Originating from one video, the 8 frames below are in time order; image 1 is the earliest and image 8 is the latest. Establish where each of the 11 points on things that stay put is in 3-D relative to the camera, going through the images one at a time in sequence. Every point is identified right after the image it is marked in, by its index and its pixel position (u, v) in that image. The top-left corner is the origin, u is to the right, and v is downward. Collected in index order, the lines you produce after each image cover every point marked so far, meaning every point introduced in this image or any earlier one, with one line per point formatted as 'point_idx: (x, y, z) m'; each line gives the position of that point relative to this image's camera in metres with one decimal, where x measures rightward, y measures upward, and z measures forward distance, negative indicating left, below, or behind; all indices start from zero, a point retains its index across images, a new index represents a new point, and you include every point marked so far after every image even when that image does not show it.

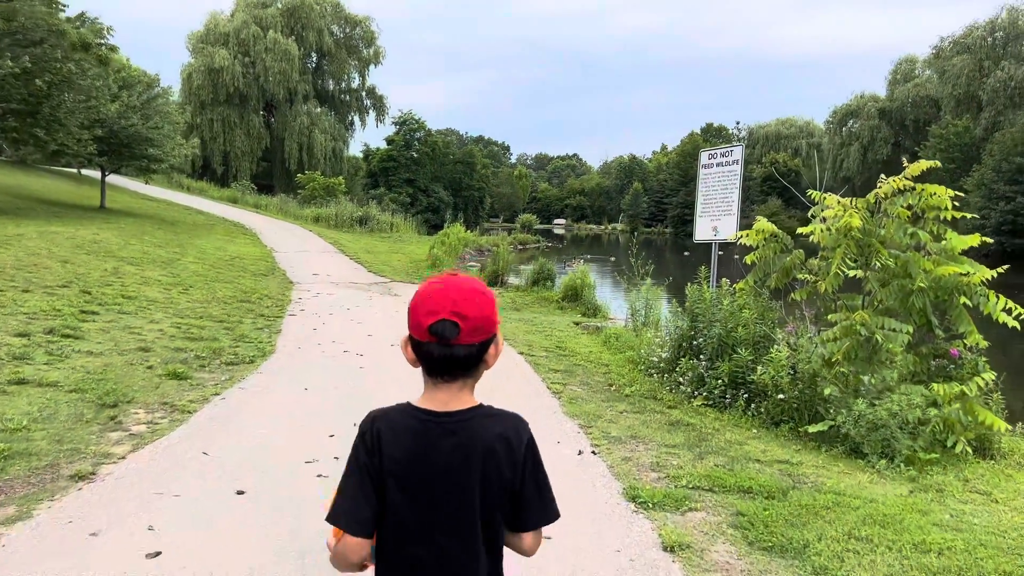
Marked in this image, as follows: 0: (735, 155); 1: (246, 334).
0: (+1.3, +0.8, +4.9) m
1: (-2.3, -0.4, +6.9) m
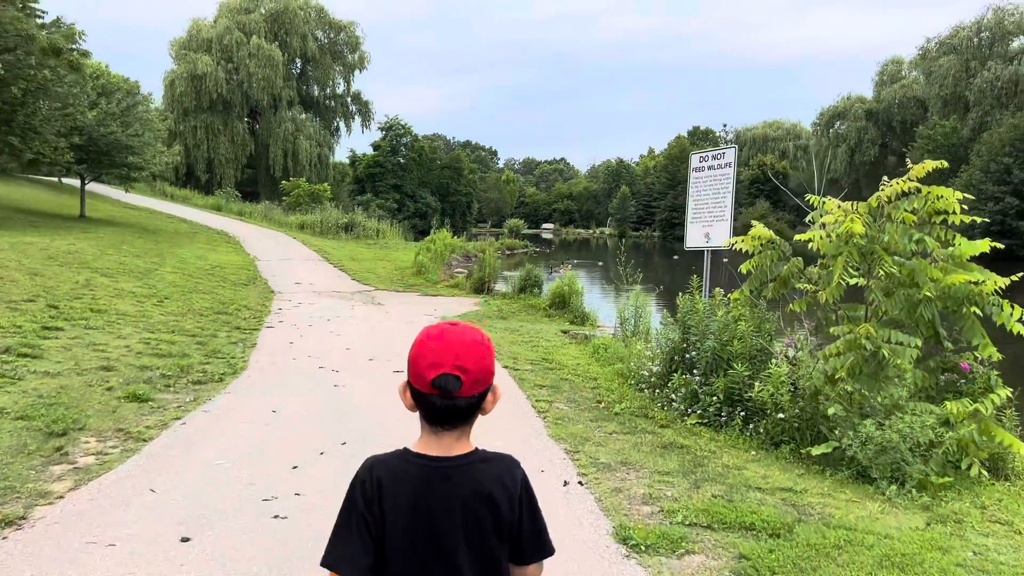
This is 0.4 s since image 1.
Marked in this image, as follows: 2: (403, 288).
0: (+1.2, +0.7, +4.6) m
1: (-2.4, -0.5, +6.6) m
2: (-1.9, 0.0, +14.5) m
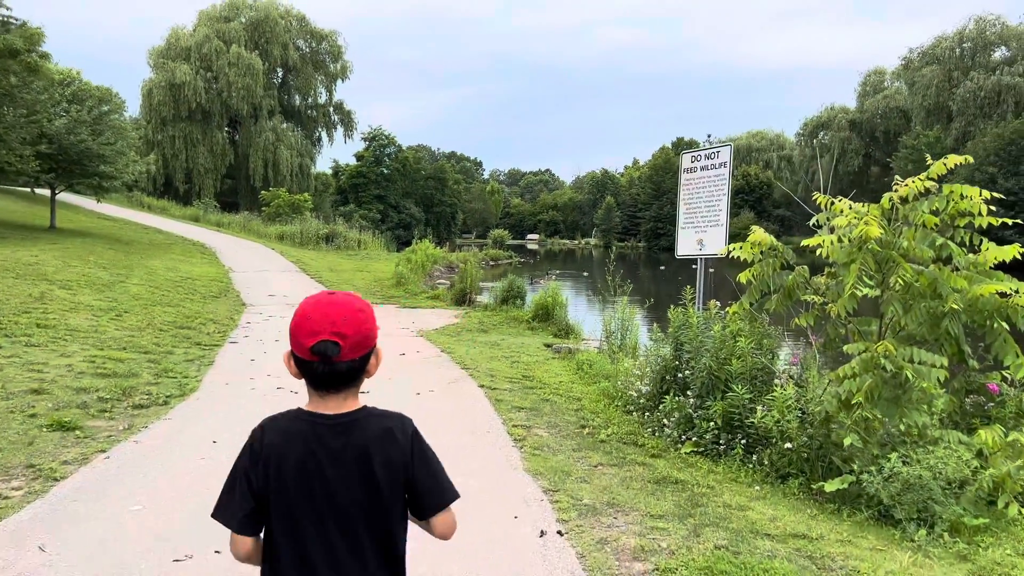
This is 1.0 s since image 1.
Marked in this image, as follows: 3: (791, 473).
0: (+1.1, +0.7, +4.2) m
1: (-2.5, -0.6, +6.1) m
2: (-2.3, -0.2, +14.1) m
3: (+1.1, -0.7, +3.2) m
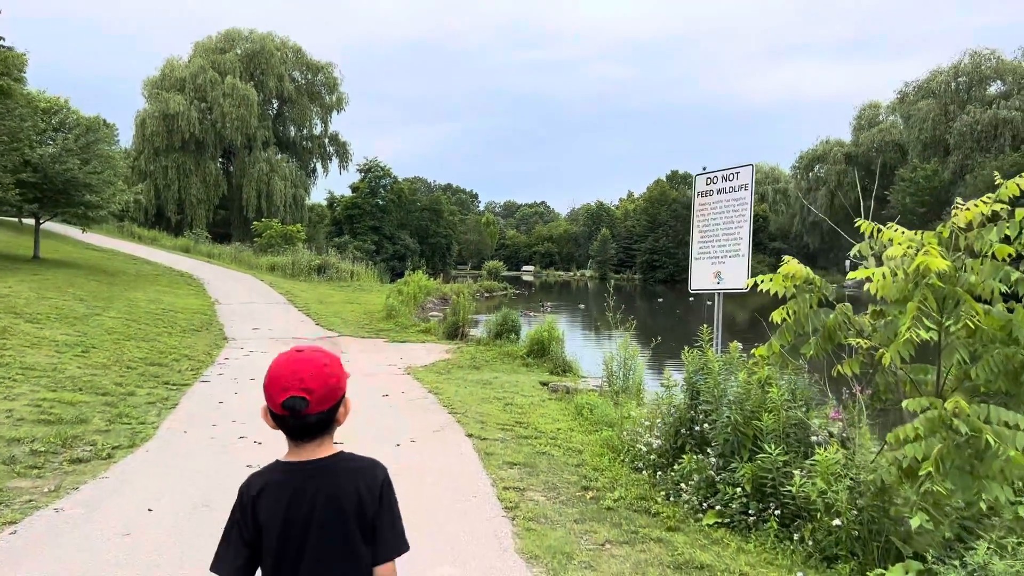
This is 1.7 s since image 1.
0: (+1.0, +0.5, +3.7) m
1: (-2.6, -0.8, +5.5) m
2: (-2.3, -0.7, +13.5) m
3: (+1.1, -0.9, +2.7) m
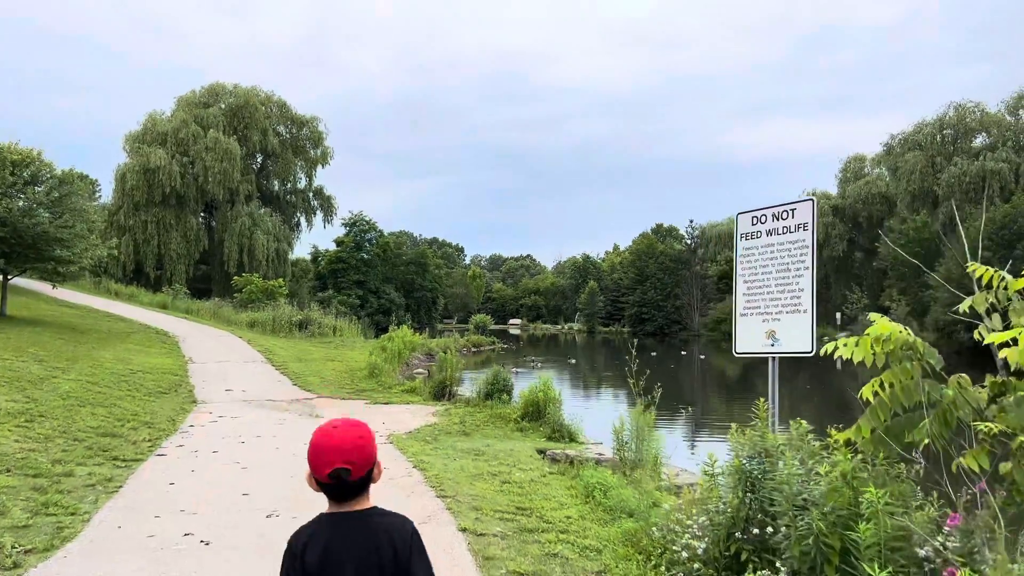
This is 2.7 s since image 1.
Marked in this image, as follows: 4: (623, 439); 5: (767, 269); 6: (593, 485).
0: (+1.1, +0.3, +3.0) m
1: (-2.6, -1.2, +4.7) m
2: (-2.5, -1.6, +12.6) m
3: (+1.1, -1.0, +1.9) m
4: (+0.8, -1.1, +5.7) m
5: (+1.0, +0.1, +3.1) m
6: (+0.5, -1.2, +5.0) m
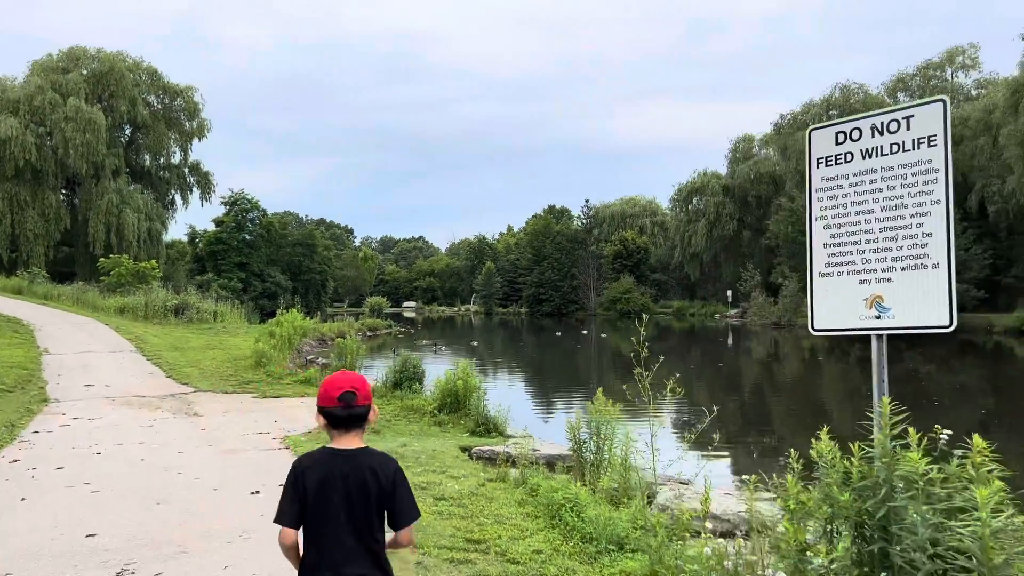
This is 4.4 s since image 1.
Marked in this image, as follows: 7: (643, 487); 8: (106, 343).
0: (+1.0, +0.4, +2.0) m
1: (-2.8, -1.1, +3.3) m
2: (-3.8, -1.3, +11.1) m
3: (+1.2, -0.9, +0.9) m
4: (+0.4, -0.9, +4.7) m
5: (+0.9, +0.2, +2.2) m
6: (+0.2, -1.0, +4.0) m
7: (+0.6, -0.9, +4.0) m
8: (-7.8, -1.1, +15.7) m
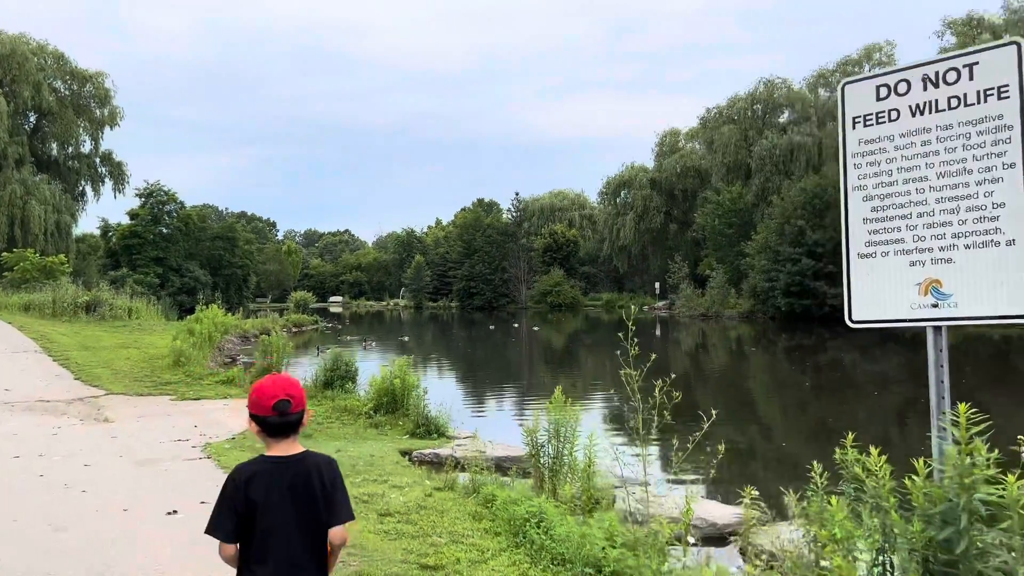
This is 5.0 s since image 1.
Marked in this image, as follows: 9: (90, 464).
0: (+1.0, +0.4, +1.7) m
1: (-2.9, -1.1, +2.6) m
2: (-4.6, -1.3, +10.4) m
3: (+1.3, -0.9, +0.6) m
4: (+0.2, -0.8, +4.3) m
5: (+0.9, +0.3, +1.8) m
6: (0.0, -1.0, +3.5) m
7: (+0.4, -0.9, +3.6) m
8: (-9.0, -1.0, +14.6) m
9: (-2.9, -1.2, +5.6) m
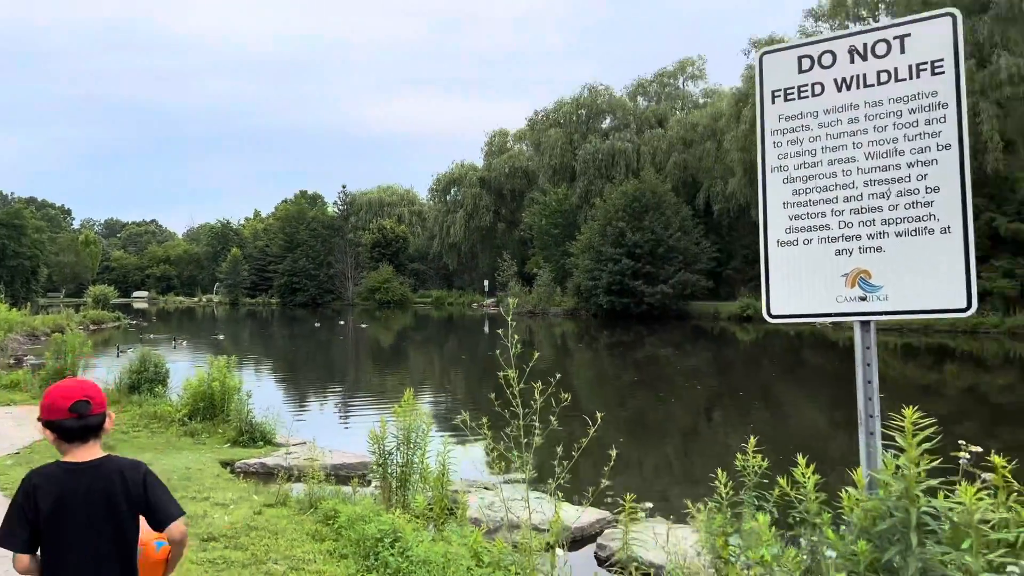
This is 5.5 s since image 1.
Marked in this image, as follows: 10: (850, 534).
0: (+0.8, +0.5, +1.5) m
1: (-3.3, -1.0, +1.6) m
2: (-6.5, -1.1, +8.9) m
3: (+1.3, -0.9, +0.6) m
4: (-0.6, -0.8, +3.9) m
5: (+0.7, +0.3, +1.6) m
6: (-0.6, -0.9, +3.2) m
7: (-0.2, -0.9, +3.3) m
8: (-11.7, -0.8, +12.0) m
9: (-3.9, -1.1, +4.6) m
10: (+0.6, -0.4, +1.5) m
